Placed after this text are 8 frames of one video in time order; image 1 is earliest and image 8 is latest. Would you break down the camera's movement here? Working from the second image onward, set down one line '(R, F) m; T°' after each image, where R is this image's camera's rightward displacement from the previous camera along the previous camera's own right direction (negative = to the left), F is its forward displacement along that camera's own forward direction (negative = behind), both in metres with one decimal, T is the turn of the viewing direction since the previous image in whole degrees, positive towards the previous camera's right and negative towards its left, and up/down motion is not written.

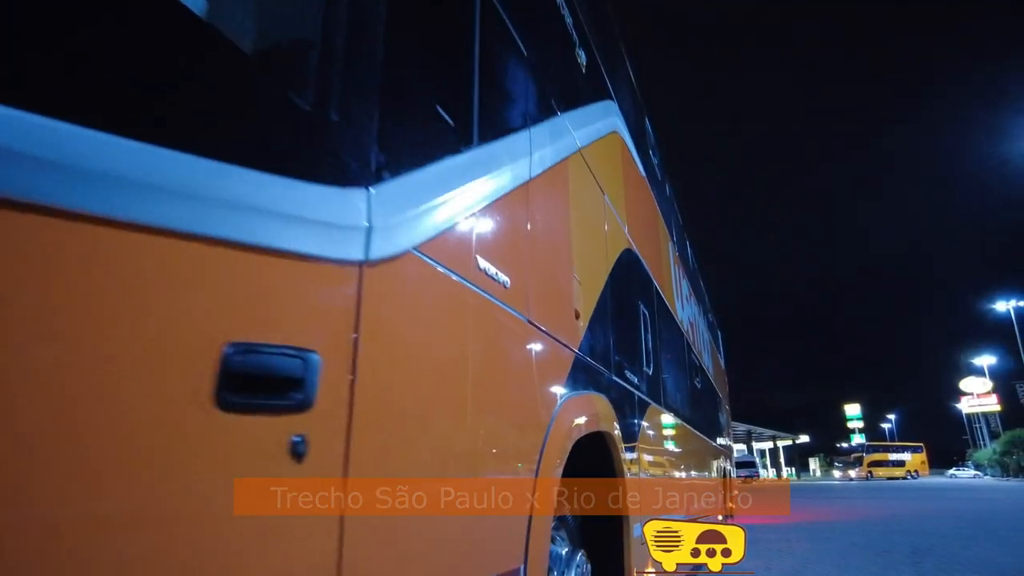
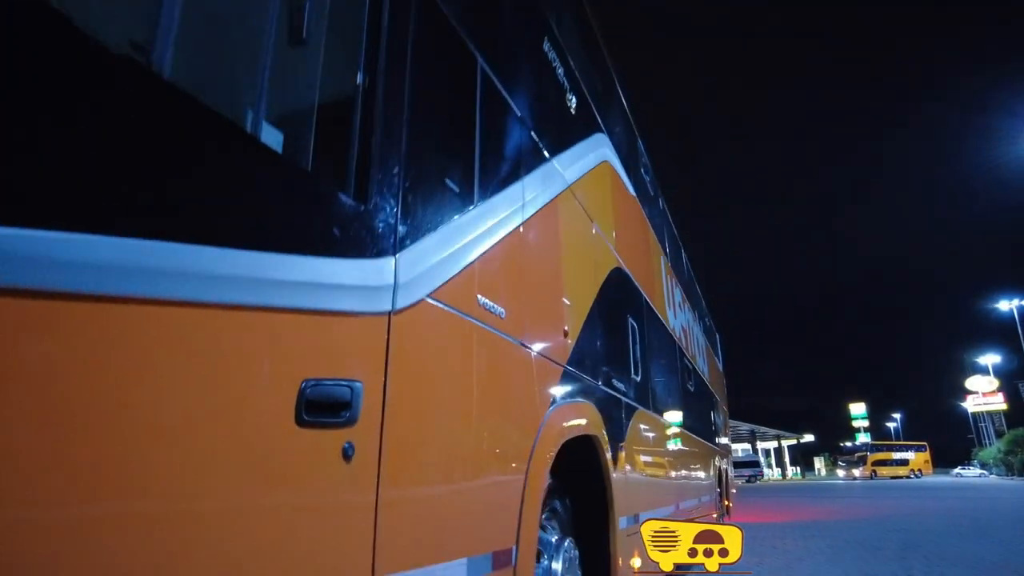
(0.0, -0.4) m; 0°
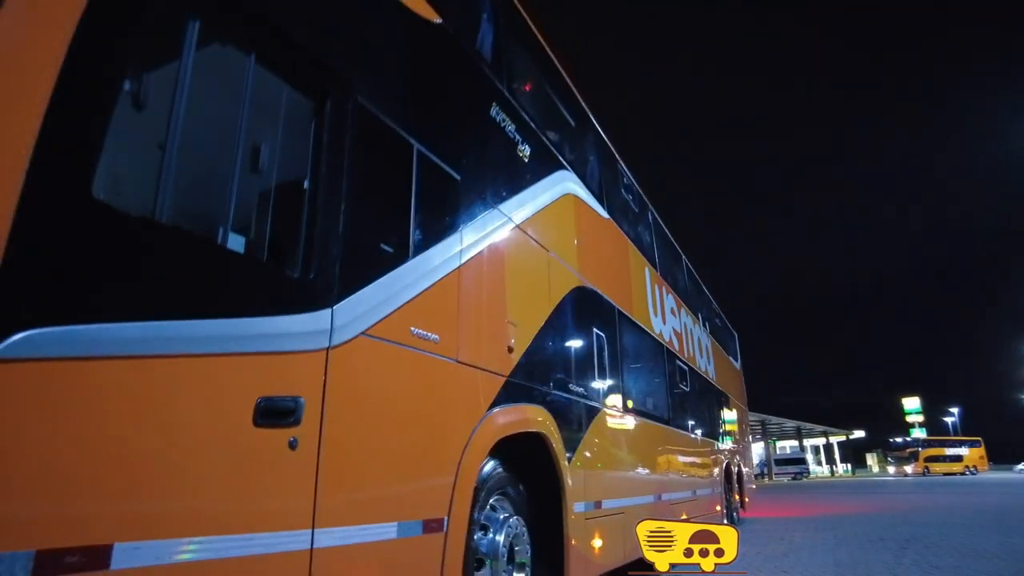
(+0.5, -0.7) m; -3°
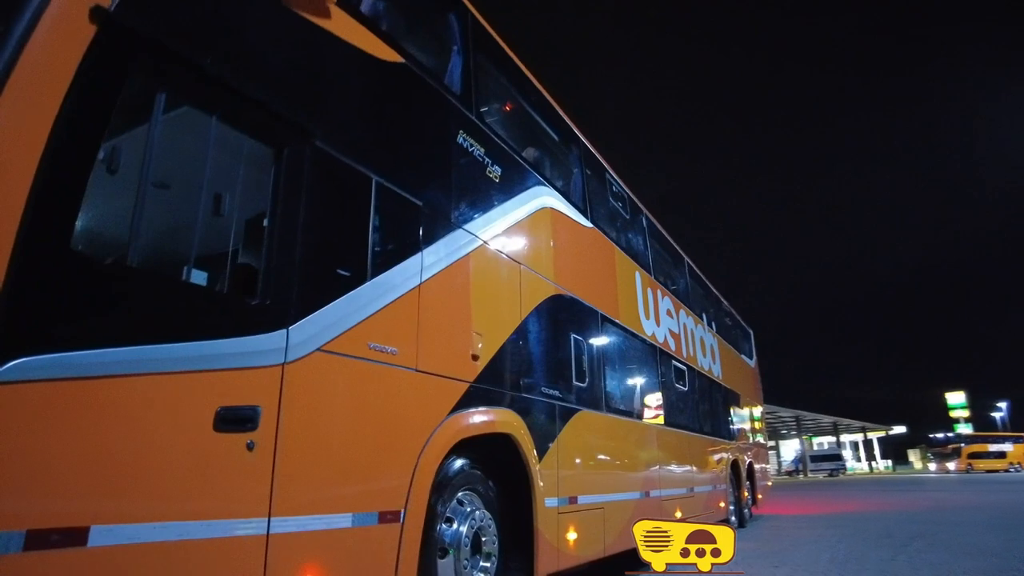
(+0.4, -0.3) m; -2°
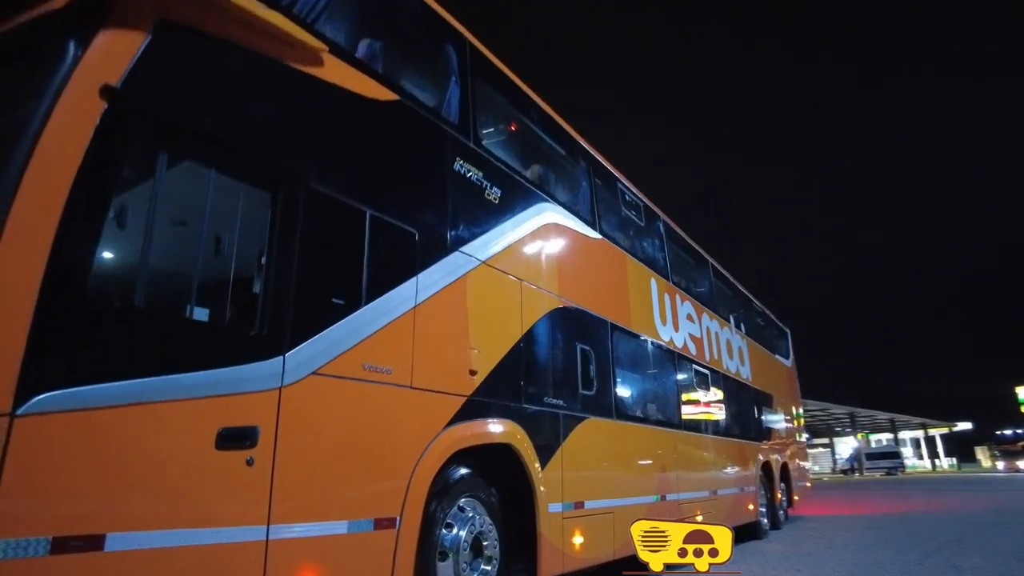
(+0.3, -0.2) m; -3°
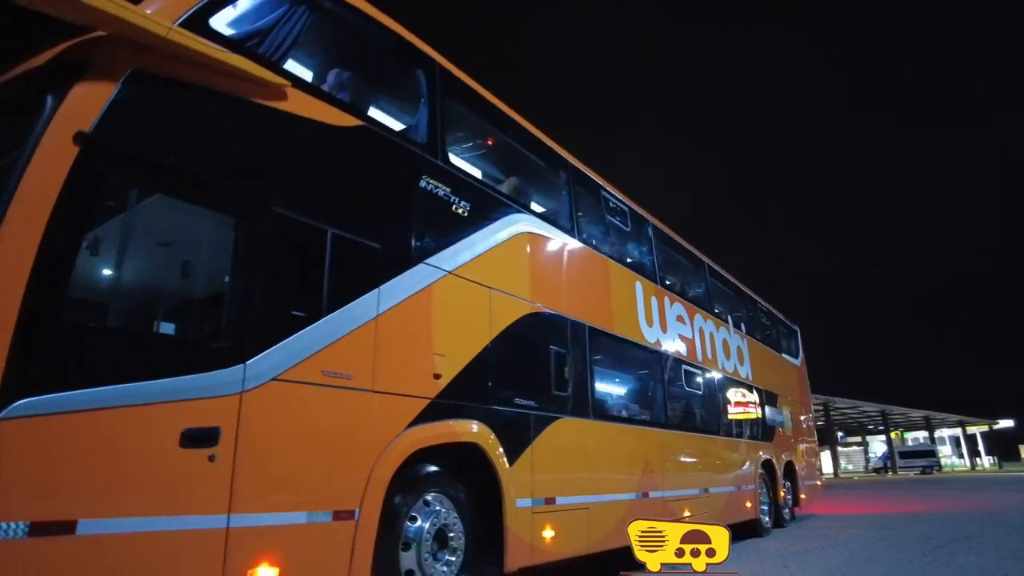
(+0.4, -0.3) m; -2°
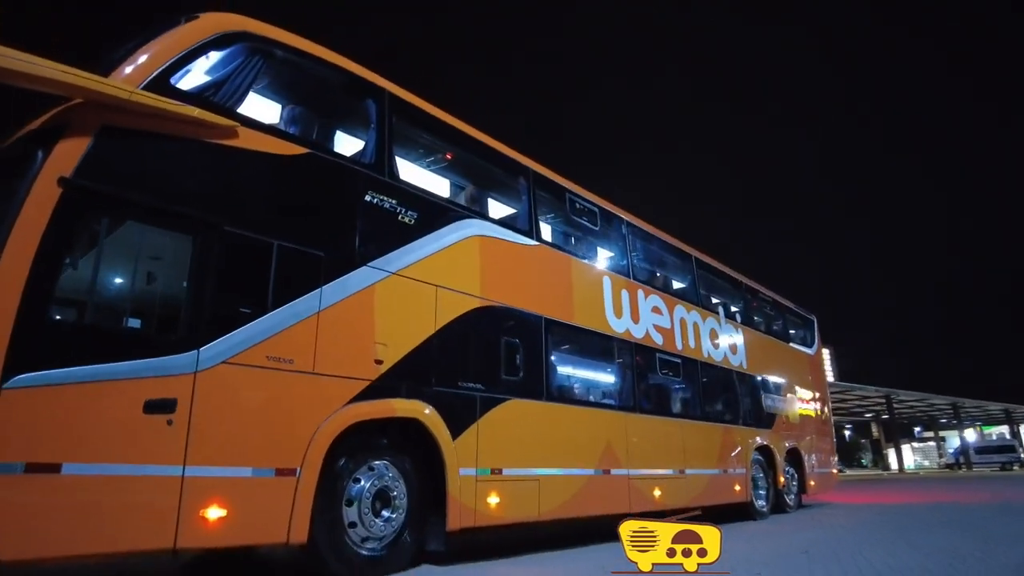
(+1.0, -0.8) m; -4°
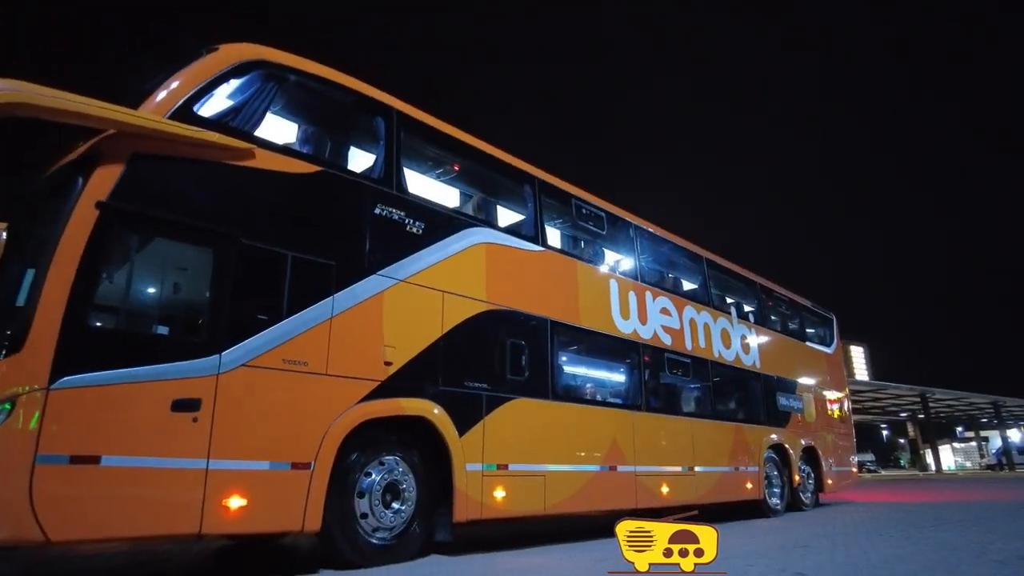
(+0.2, -0.4) m; -2°
